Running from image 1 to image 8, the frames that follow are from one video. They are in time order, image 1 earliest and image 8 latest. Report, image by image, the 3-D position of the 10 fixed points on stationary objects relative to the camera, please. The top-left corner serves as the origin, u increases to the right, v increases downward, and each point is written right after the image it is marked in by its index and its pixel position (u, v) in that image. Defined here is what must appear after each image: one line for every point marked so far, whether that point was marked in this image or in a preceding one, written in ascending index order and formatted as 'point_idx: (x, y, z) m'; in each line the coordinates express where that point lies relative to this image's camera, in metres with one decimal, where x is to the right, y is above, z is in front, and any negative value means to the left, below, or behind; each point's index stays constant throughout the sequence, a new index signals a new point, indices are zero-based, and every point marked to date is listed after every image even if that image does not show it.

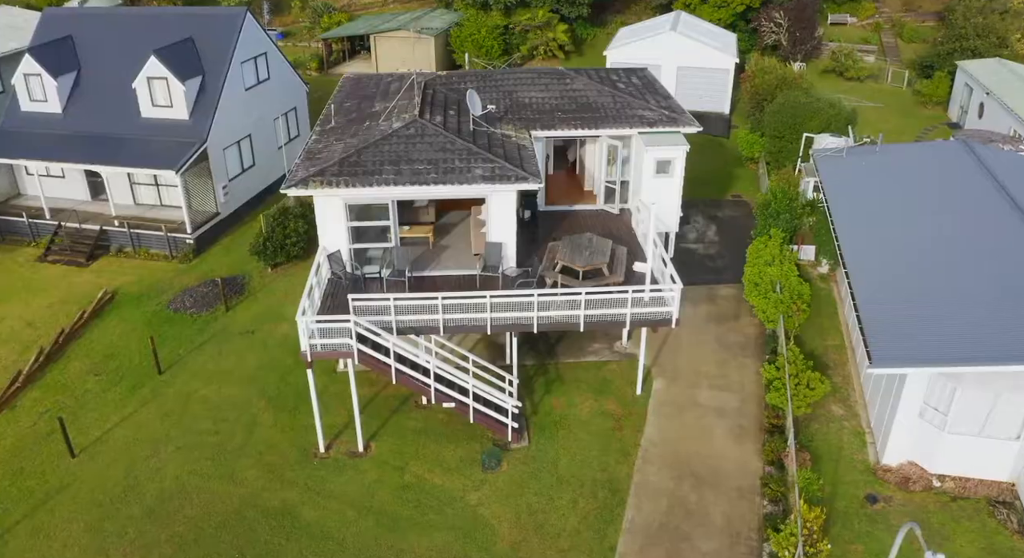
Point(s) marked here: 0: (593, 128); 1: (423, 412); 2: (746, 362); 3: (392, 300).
0: (+2.1, +3.8, +19.1) m
1: (-2.1, -3.1, +17.3) m
2: (+6.0, -2.1, +19.0) m
3: (-2.5, -0.4, +15.4) m
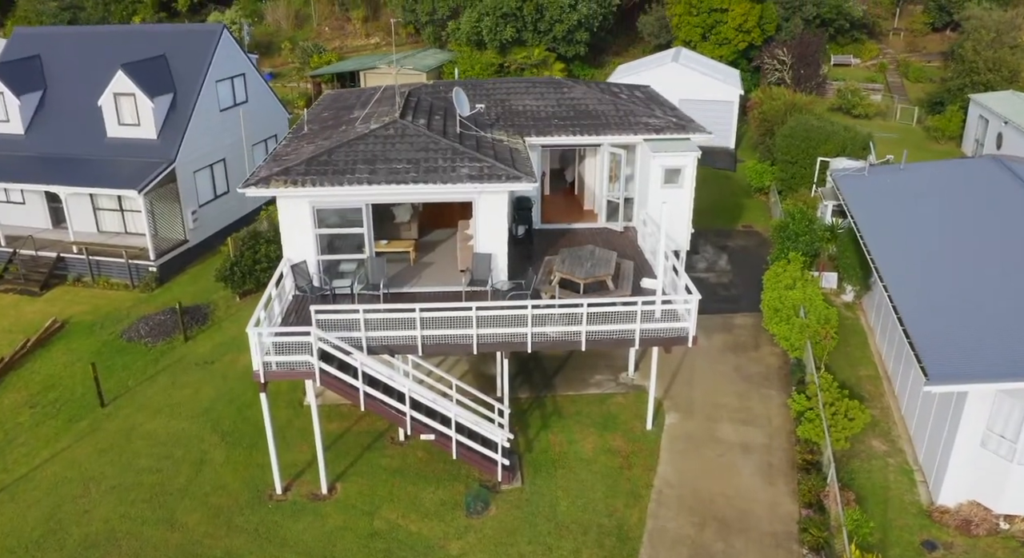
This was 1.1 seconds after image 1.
0: (+1.9, +3.3, +17.3) m
1: (-2.3, -3.4, +15.0) m
2: (+5.8, -2.6, +16.7) m
3: (-2.7, -0.6, +13.3) m
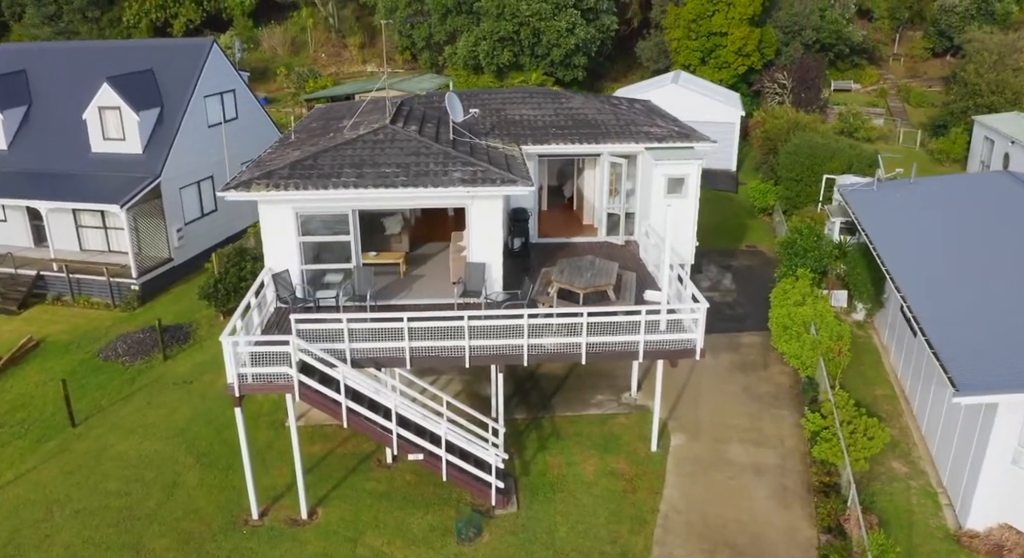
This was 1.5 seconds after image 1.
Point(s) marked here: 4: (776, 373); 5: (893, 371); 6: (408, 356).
0: (+1.8, +3.0, +16.7) m
1: (-2.4, -3.6, +14.0) m
2: (+5.7, -2.8, +15.8) m
3: (-2.8, -0.7, +12.4) m
4: (+6.1, -2.2, +17.4) m
5: (+8.8, -2.1, +17.3) m
6: (-1.8, -1.3, +12.7) m
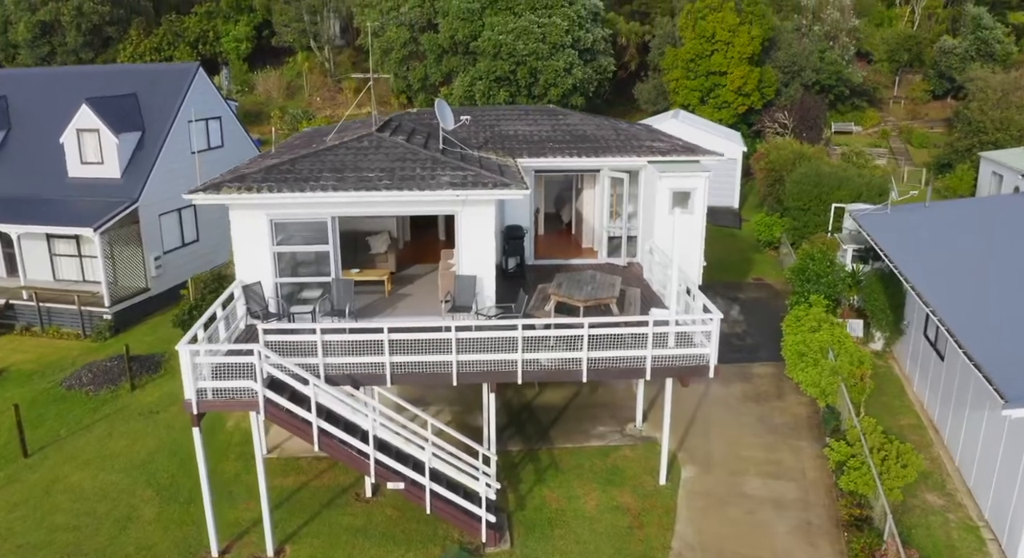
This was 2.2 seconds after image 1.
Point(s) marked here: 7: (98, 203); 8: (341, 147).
0: (+1.7, +2.6, +15.8) m
1: (-2.5, -3.8, +12.5) m
2: (+5.6, -3.2, +14.4) m
3: (-2.9, -0.8, +11.3) m
4: (+6.0, -2.7, +16.1) m
5: (+8.7, -2.6, +16.0) m
6: (-1.9, -1.4, +11.4) m
7: (-10.8, +2.0, +19.6) m
8: (-3.2, +2.5, +13.8) m
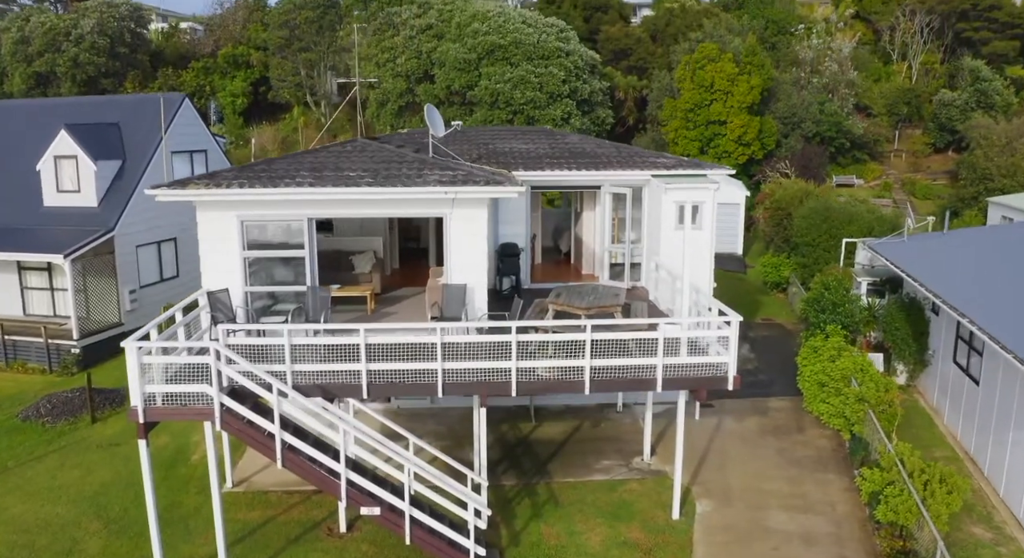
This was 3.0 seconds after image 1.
0: (+1.6, +2.2, +14.9) m
1: (-2.6, -3.9, +11.0) m
2: (+5.5, -3.4, +12.9) m
3: (-3.0, -0.8, +10.0) m
4: (+5.9, -3.1, +14.6) m
5: (+8.6, -3.0, +14.6) m
6: (-2.0, -1.4, +10.1) m
7: (-10.9, +1.2, +18.6) m
8: (-3.3, +2.2, +12.9) m
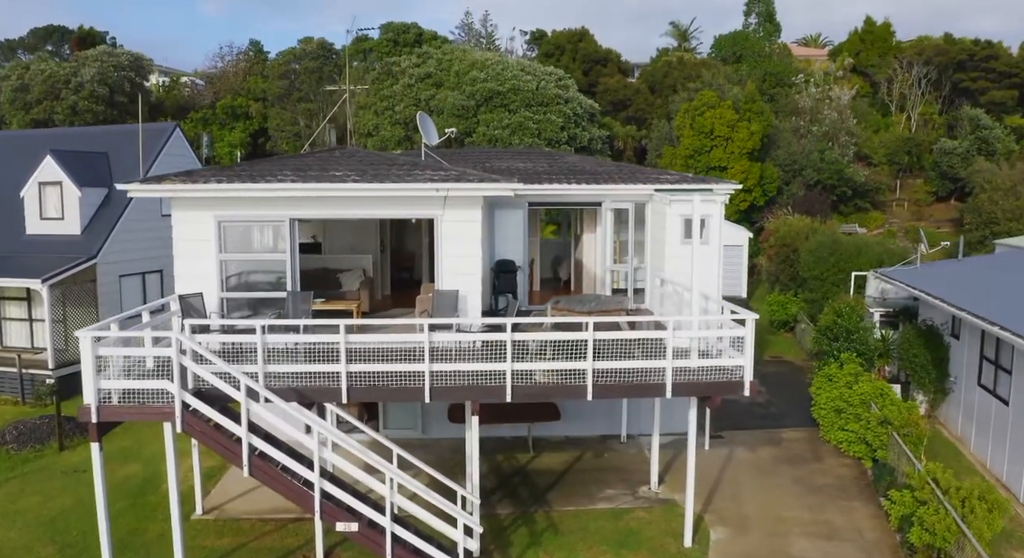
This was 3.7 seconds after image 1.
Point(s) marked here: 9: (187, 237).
0: (+1.5, +1.8, +14.3) m
1: (-2.6, -3.9, +9.9) m
2: (+5.4, -3.6, +11.8) m
3: (-3.1, -0.7, +9.2) m
4: (+5.9, -3.4, +13.6) m
5: (+8.5, -3.3, +13.6) m
6: (-2.1, -1.3, +9.3) m
7: (-11.0, +0.5, +17.9) m
8: (-3.3, +2.0, +12.4) m
9: (-4.7, +0.6, +10.9) m
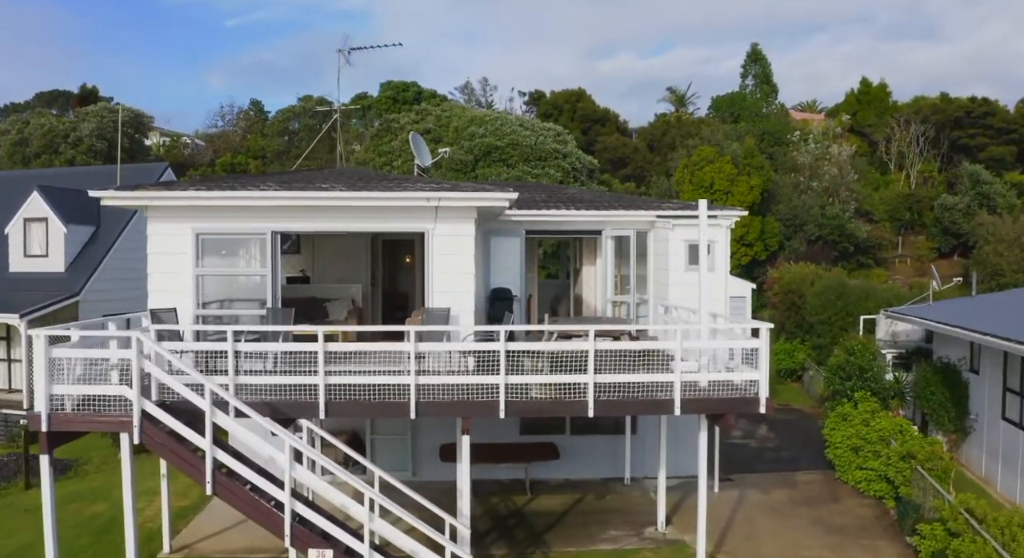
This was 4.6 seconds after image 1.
0: (+1.4, +1.3, +13.8) m
1: (-2.7, -4.0, +8.9) m
2: (+5.3, -3.9, +10.9) m
3: (-3.1, -0.7, +8.5) m
4: (+5.8, -3.8, +12.6) m
5: (+8.5, -3.8, +12.6) m
6: (-2.1, -1.4, +8.5) m
7: (-11.1, -0.4, +17.3) m
8: (-3.4, +1.7, +11.9) m
9: (-4.8, +0.4, +10.3) m
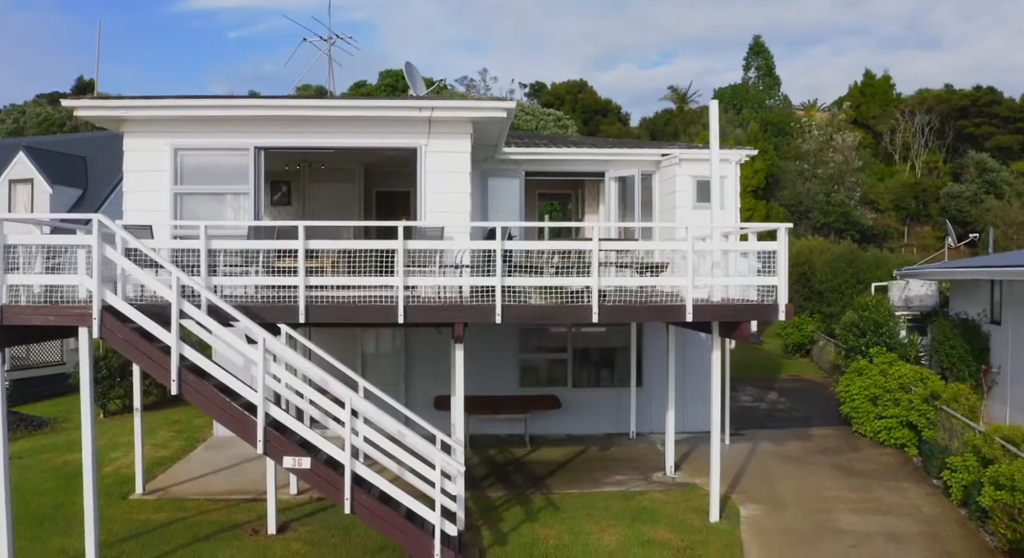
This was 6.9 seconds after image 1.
0: (+1.4, +2.3, +13.2) m
1: (-2.7, -2.9, +8.2) m
2: (+5.3, -2.8, +10.1) m
3: (-3.2, +0.4, +7.9) m
4: (+5.8, -2.8, +11.9) m
5: (+8.5, -2.7, +11.9) m
6: (-2.2, -0.2, +7.8) m
7: (-11.1, +0.5, +16.7) m
8: (-3.4, +2.7, +11.3) m
9: (-4.8, +1.5, +9.7) m
